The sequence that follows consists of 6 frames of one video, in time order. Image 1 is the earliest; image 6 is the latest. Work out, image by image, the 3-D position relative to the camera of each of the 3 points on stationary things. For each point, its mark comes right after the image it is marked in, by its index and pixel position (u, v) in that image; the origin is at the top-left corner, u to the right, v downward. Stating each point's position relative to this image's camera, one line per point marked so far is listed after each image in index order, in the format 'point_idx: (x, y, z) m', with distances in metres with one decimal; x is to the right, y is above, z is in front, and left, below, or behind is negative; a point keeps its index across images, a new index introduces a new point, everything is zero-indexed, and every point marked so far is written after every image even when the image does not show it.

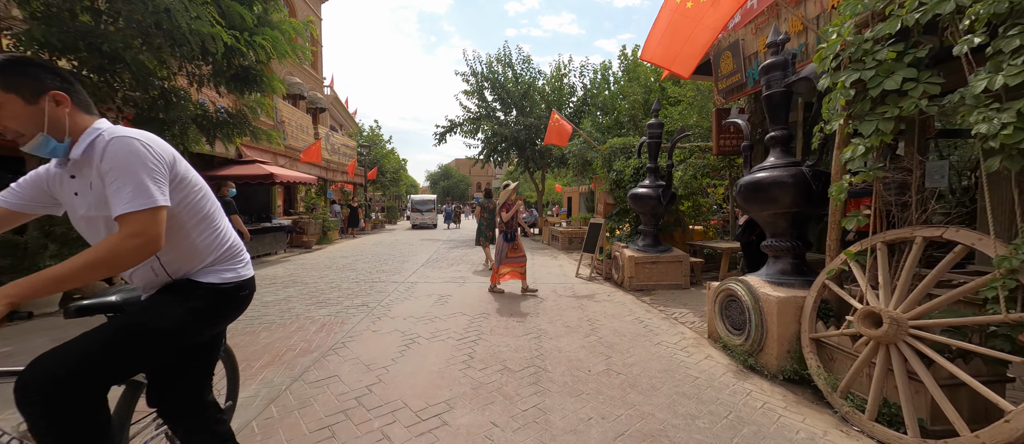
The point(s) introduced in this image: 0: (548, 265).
0: (+0.9, -1.1, +9.0) m
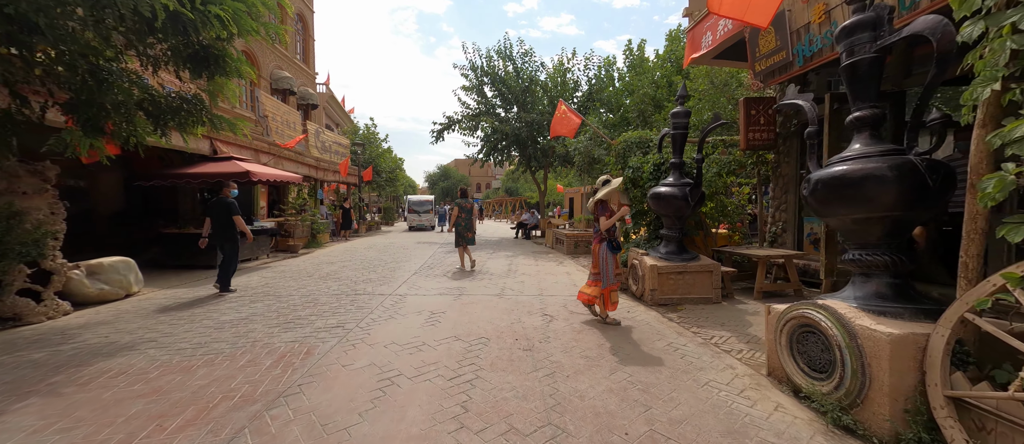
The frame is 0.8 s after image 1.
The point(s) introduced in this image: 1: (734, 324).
0: (+0.9, -1.1, +8.1) m
1: (+2.7, -1.3, +4.5) m
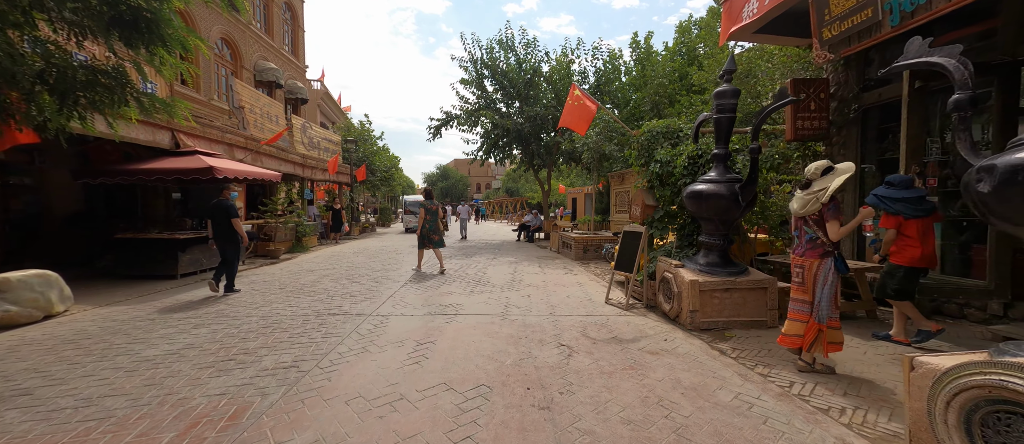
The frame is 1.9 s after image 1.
0: (+1.0, -1.2, +7.1) m
1: (+2.8, -1.3, +3.4) m
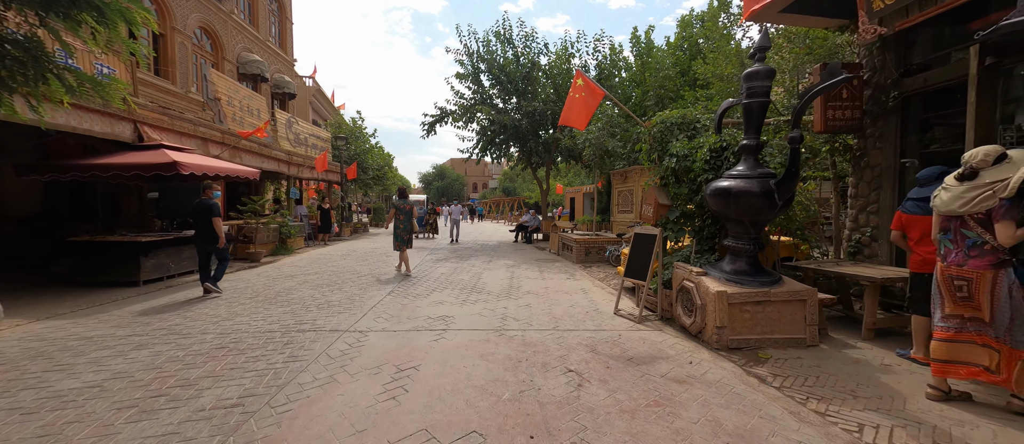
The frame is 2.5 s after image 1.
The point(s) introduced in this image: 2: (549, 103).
0: (+1.0, -1.2, +6.5) m
1: (+2.8, -1.3, +2.8) m
2: (+1.4, +4.7, +14.5) m
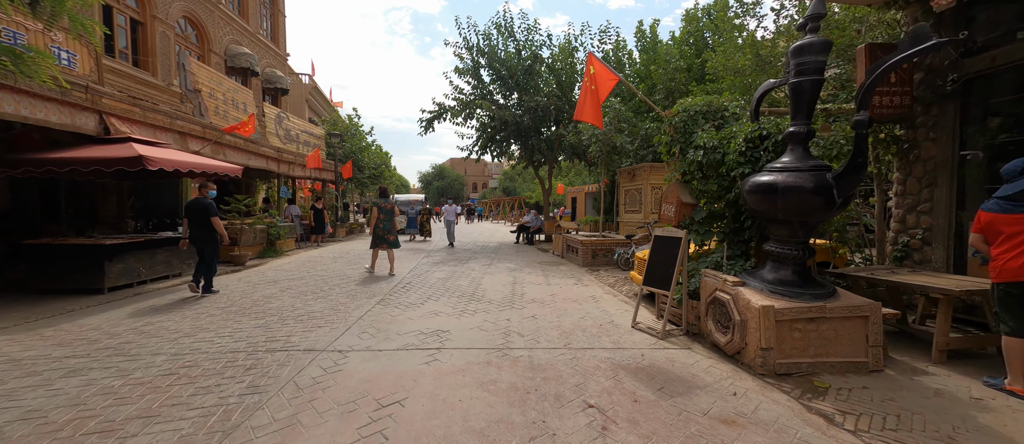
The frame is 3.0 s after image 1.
0: (+1.0, -1.2, +5.8) m
1: (+2.8, -1.3, +2.2) m
2: (+1.5, +4.6, +13.9) m
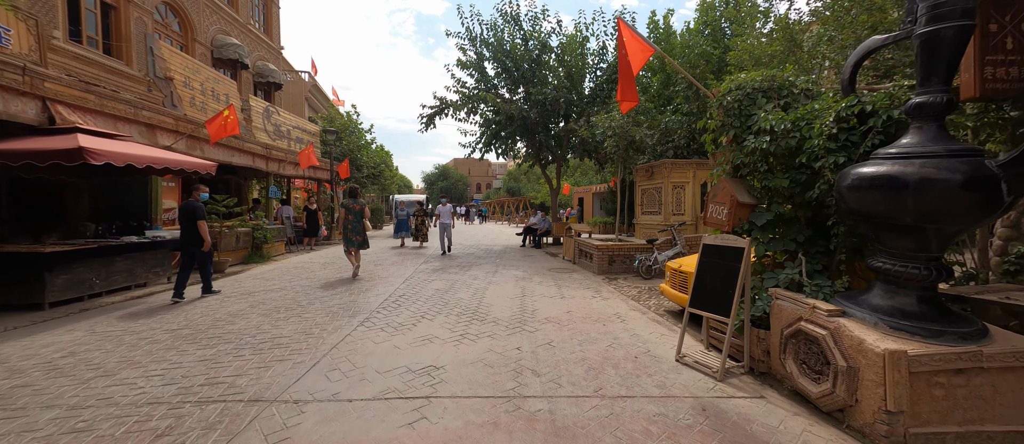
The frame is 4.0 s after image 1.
0: (+1.1, -1.3, +4.9) m
1: (+2.9, -1.4, +1.2) m
2: (+1.7, +4.6, +12.9) m
